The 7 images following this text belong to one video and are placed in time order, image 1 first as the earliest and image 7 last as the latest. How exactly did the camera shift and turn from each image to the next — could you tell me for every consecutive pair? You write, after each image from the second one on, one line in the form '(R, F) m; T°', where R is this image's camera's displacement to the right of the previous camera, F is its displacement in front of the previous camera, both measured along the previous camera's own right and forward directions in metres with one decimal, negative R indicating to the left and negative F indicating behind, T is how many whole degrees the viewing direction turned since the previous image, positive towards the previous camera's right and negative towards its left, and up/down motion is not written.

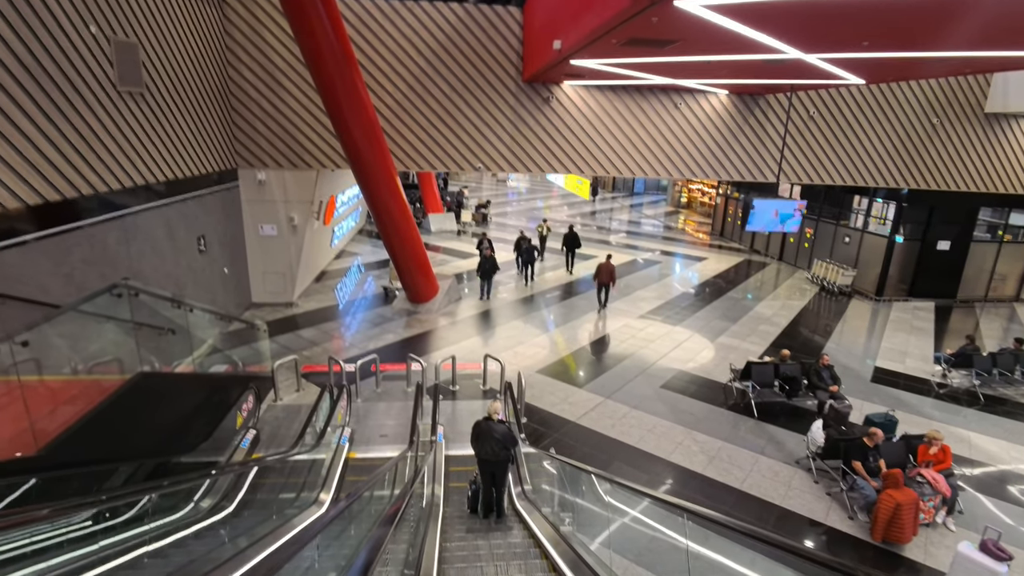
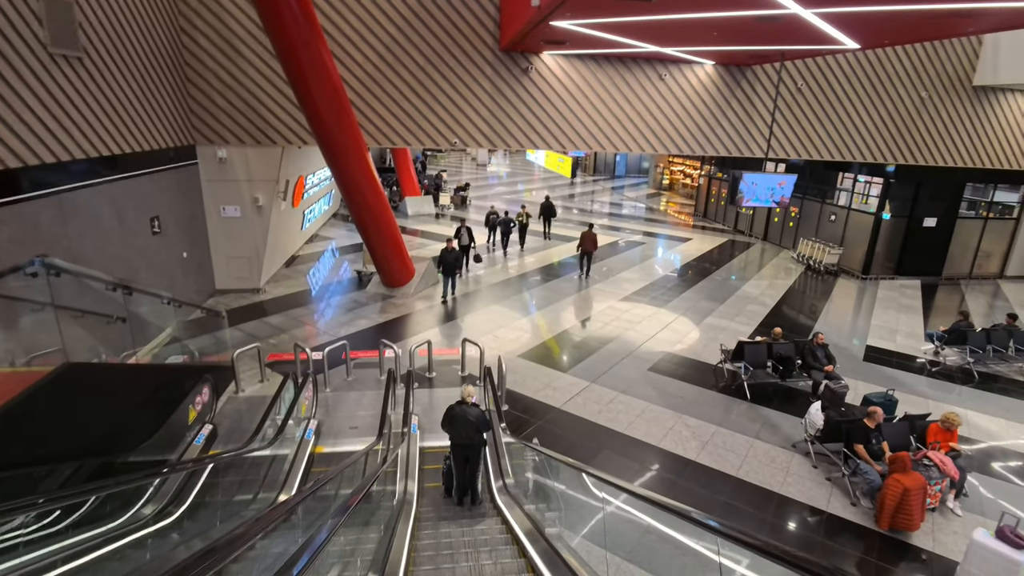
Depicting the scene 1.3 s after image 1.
(0.0, +0.5) m; +2°
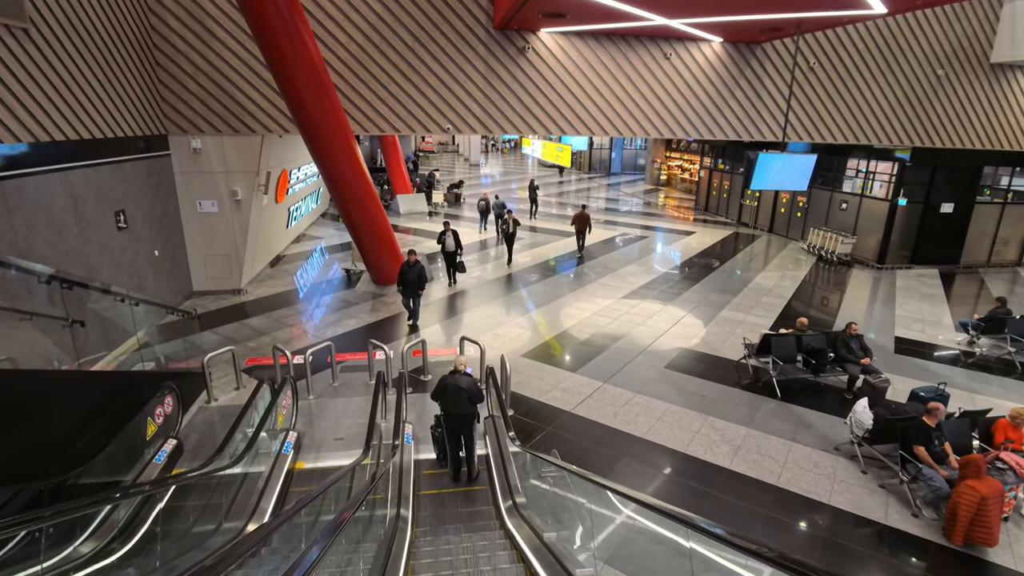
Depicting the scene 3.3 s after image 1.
(-0.1, +0.8) m; +1°
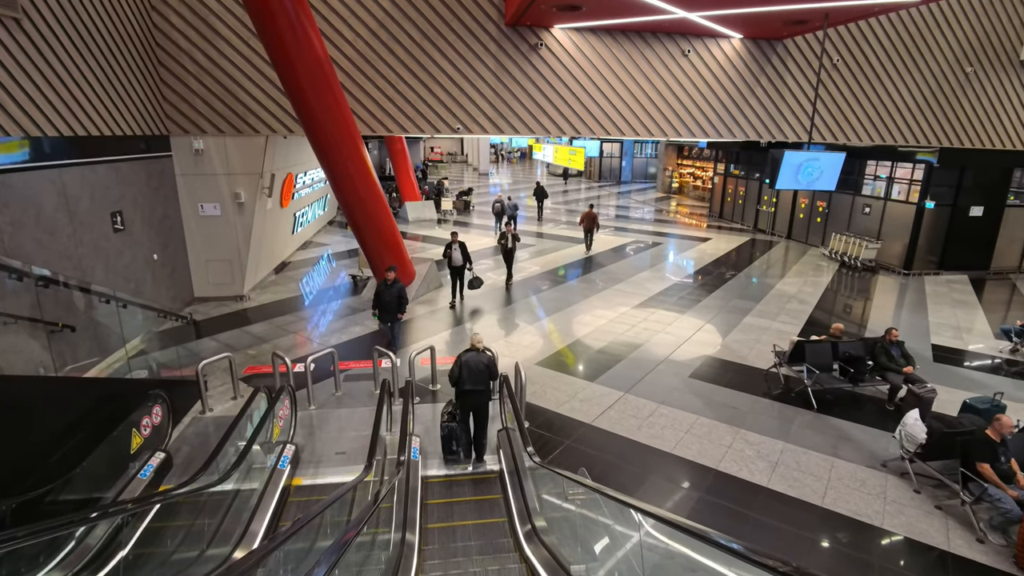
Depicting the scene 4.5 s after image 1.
(-0.1, +0.4) m; -1°
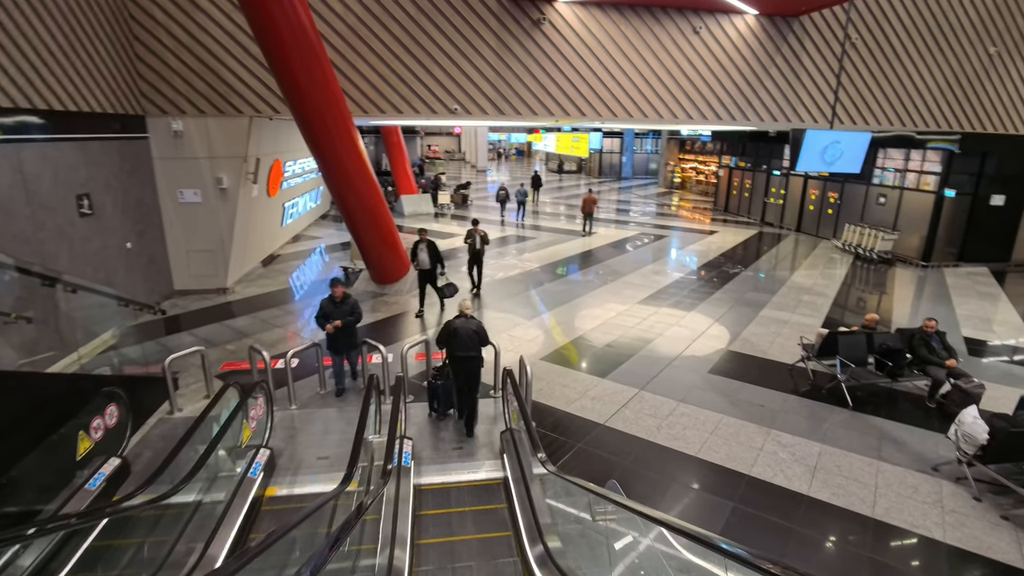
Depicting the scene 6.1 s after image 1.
(-0.1, +0.6) m; 0°
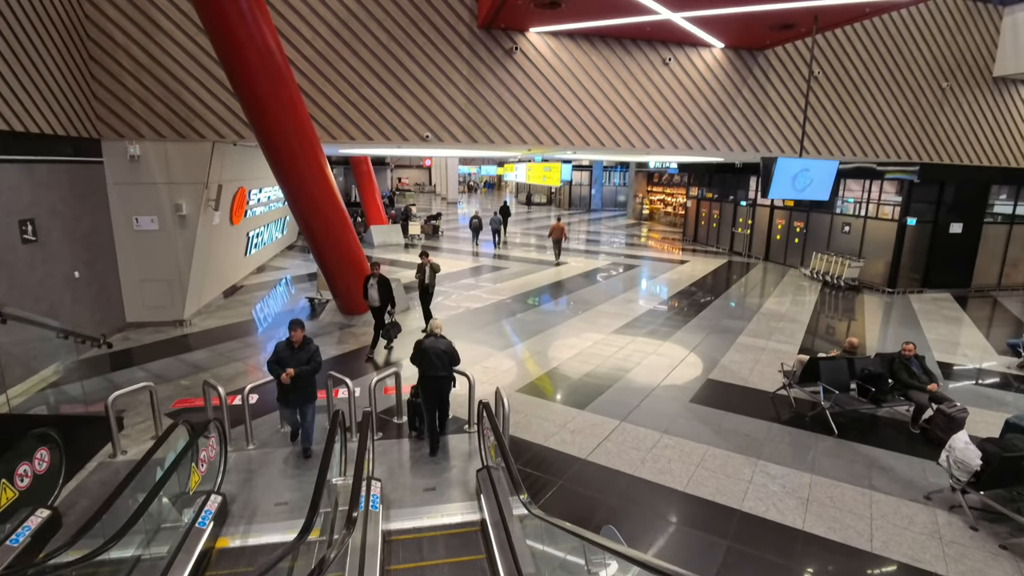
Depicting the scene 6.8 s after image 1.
(0.0, +0.3) m; +3°
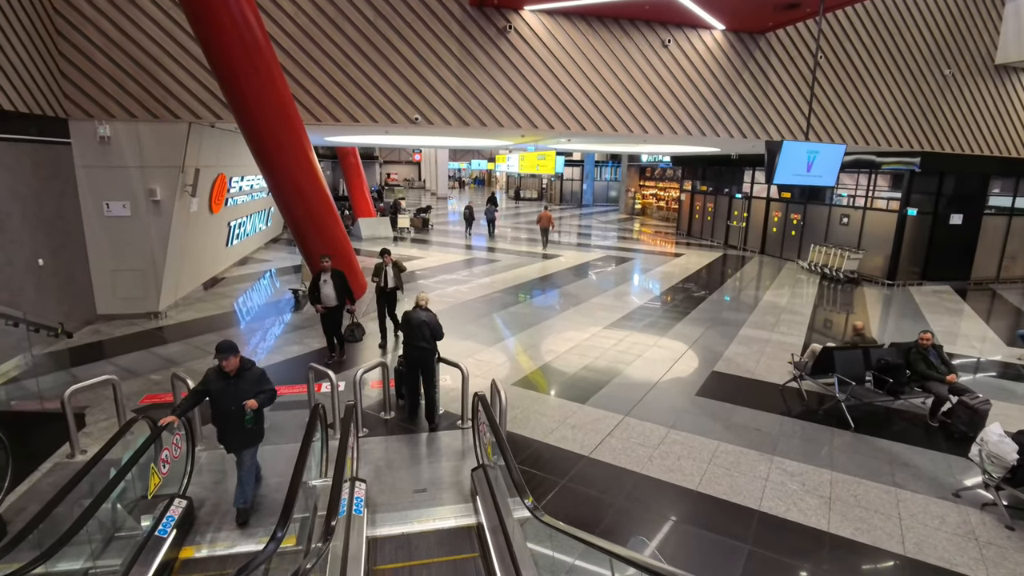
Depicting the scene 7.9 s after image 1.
(-0.1, +0.4) m; +1°
